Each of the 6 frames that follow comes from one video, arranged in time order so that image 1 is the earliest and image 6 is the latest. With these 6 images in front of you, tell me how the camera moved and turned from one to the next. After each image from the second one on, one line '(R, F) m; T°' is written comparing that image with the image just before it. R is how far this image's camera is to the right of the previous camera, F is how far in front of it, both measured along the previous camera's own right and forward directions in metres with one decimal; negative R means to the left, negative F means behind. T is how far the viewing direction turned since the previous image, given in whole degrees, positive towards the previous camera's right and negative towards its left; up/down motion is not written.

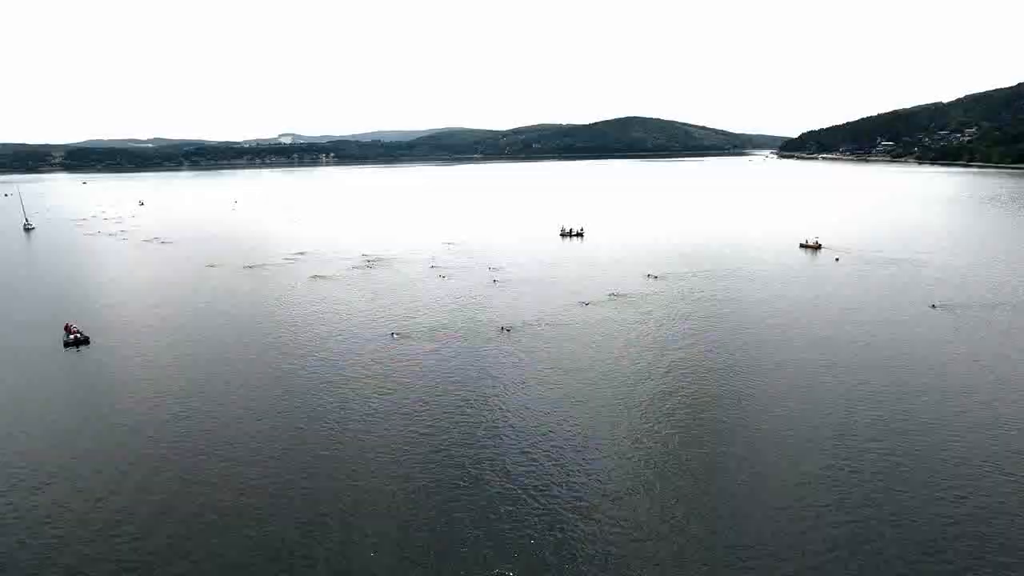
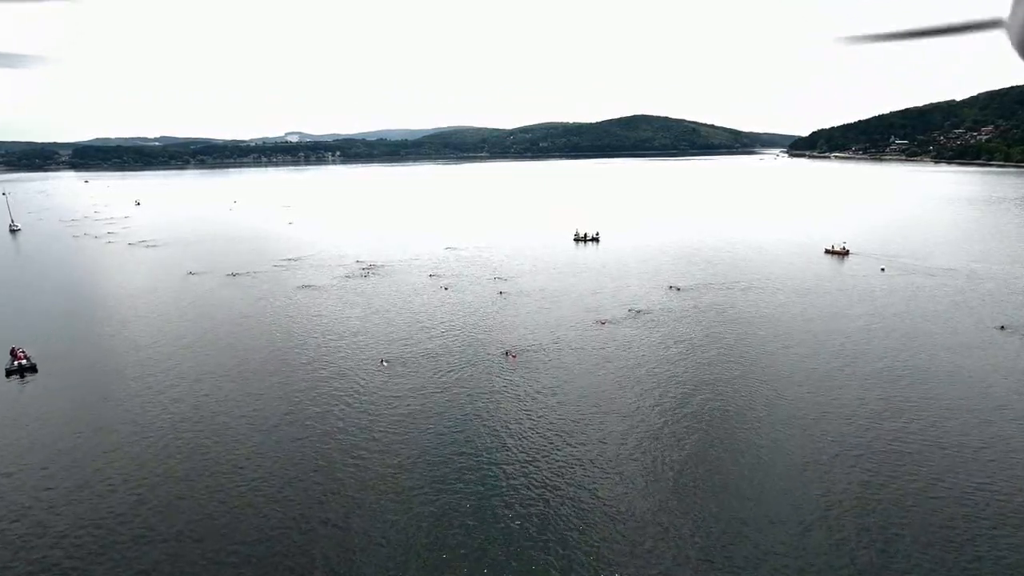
(-0.1, +3.7) m; -1°
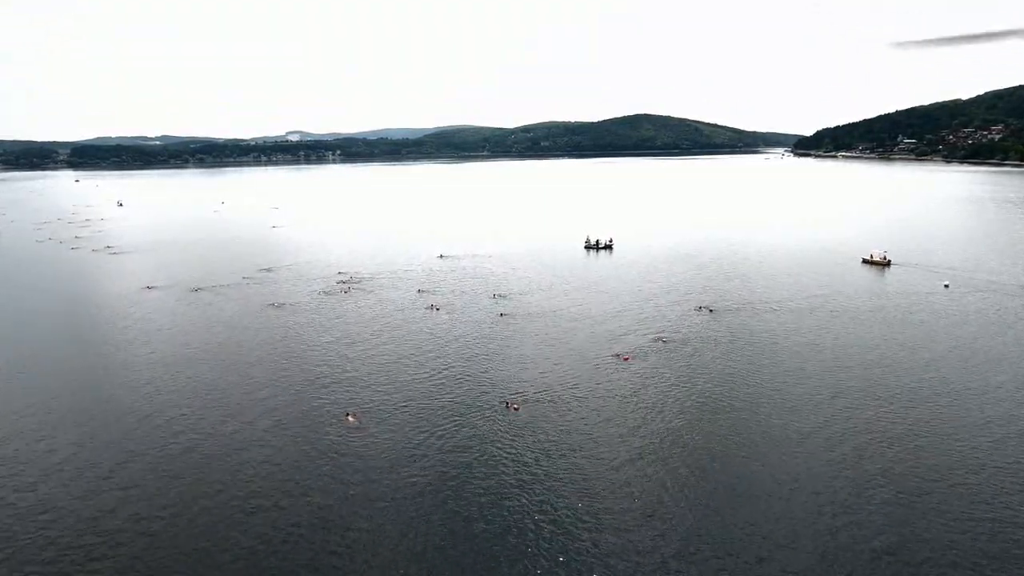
(-0.1, +5.3) m; 0°
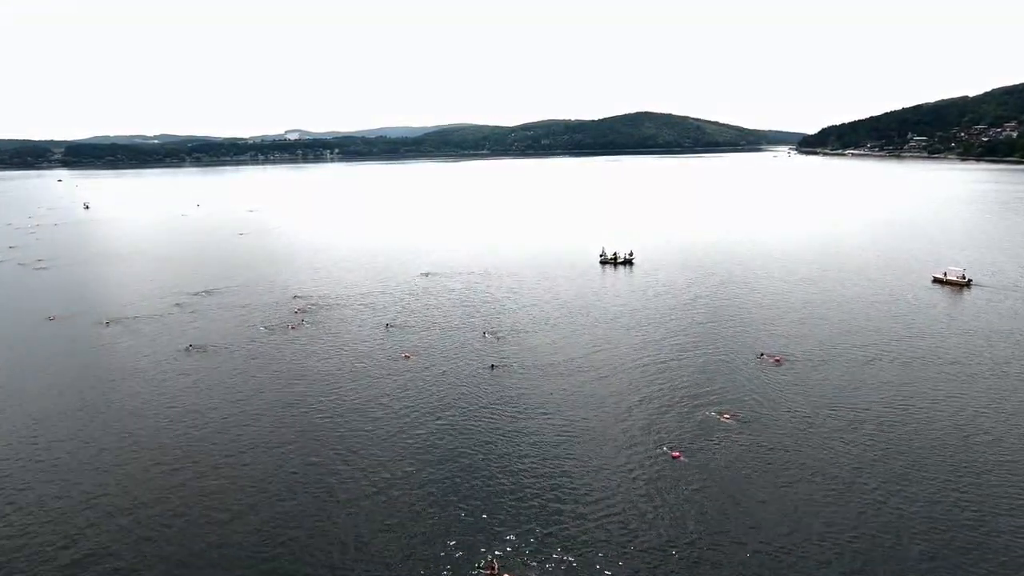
(+0.1, +7.8) m; 0°
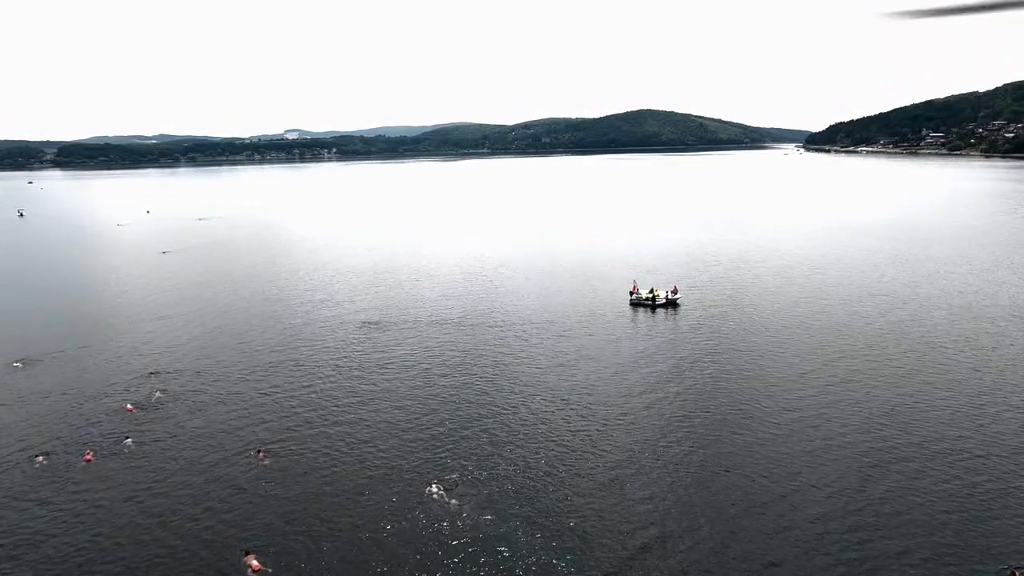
(+0.4, +11.9) m; 0°
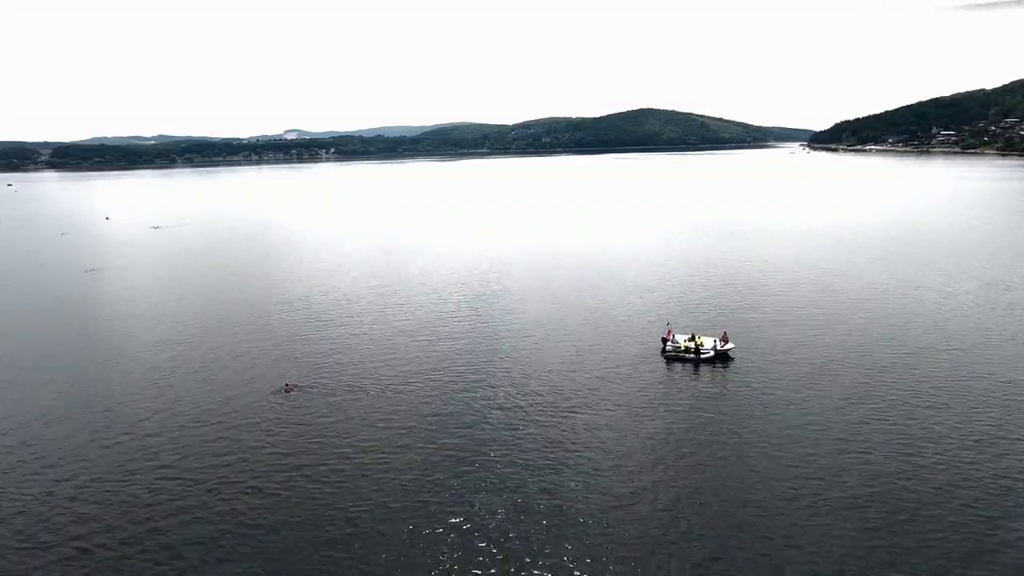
(+0.4, +7.3) m; 0°
